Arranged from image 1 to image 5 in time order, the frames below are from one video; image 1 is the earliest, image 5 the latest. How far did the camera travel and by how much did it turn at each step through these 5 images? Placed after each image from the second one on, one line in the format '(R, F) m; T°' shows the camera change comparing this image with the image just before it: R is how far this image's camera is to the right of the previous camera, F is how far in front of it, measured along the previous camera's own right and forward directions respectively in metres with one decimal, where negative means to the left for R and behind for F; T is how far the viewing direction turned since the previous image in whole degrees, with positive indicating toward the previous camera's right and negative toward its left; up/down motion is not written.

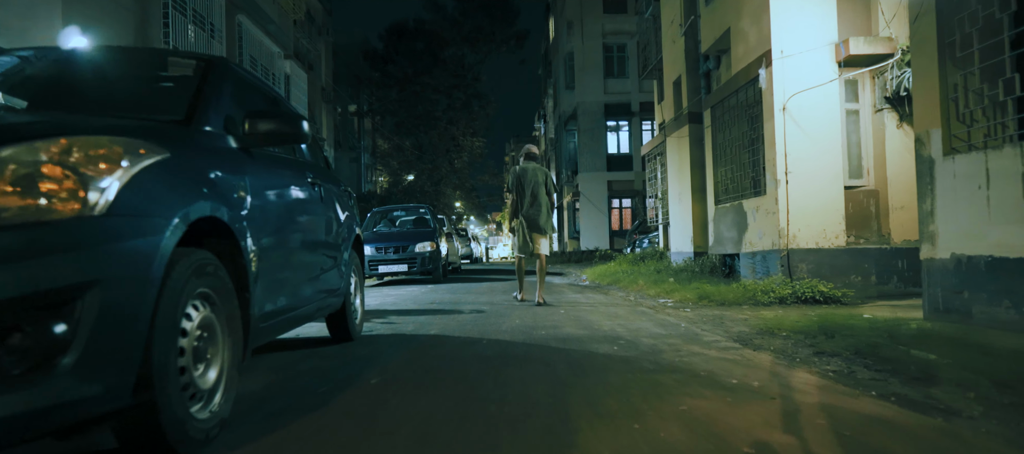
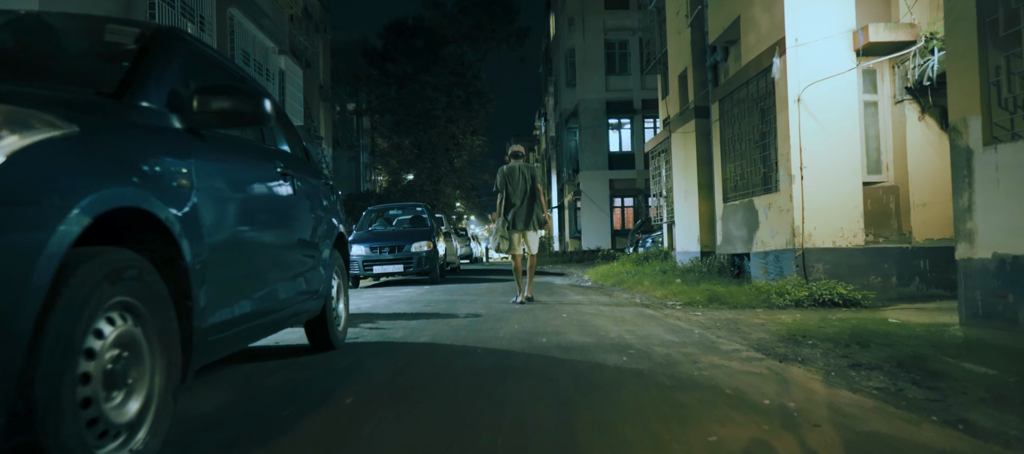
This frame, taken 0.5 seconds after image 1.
(0.0, +0.6) m; 0°
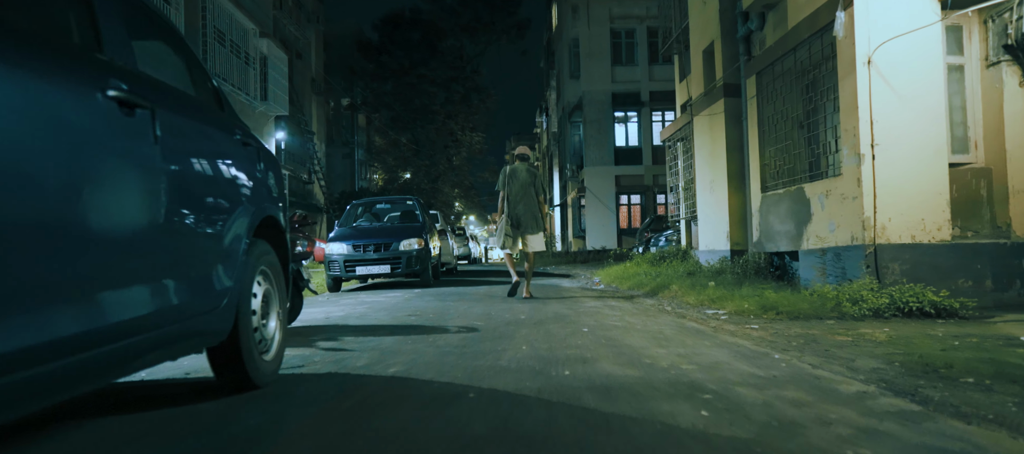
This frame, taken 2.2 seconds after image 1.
(0.0, +2.0) m; 0°
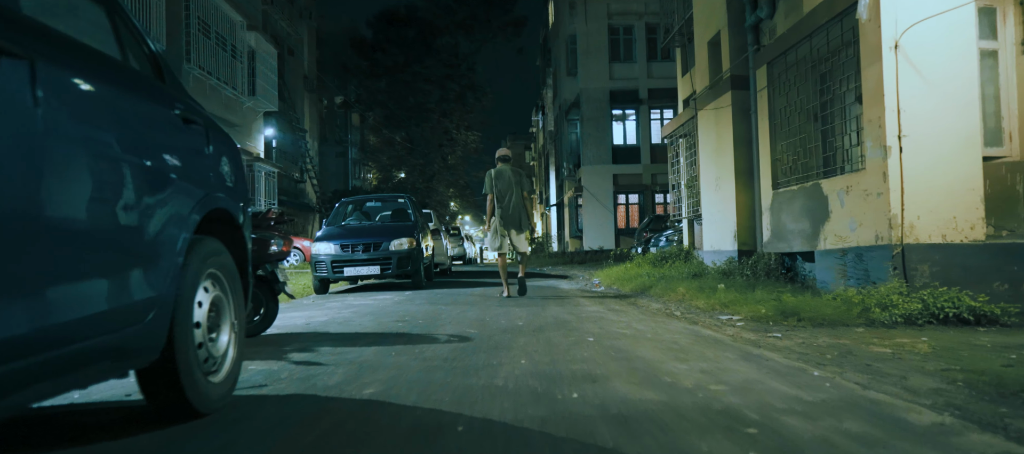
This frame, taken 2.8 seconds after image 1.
(0.0, +0.7) m; 0°
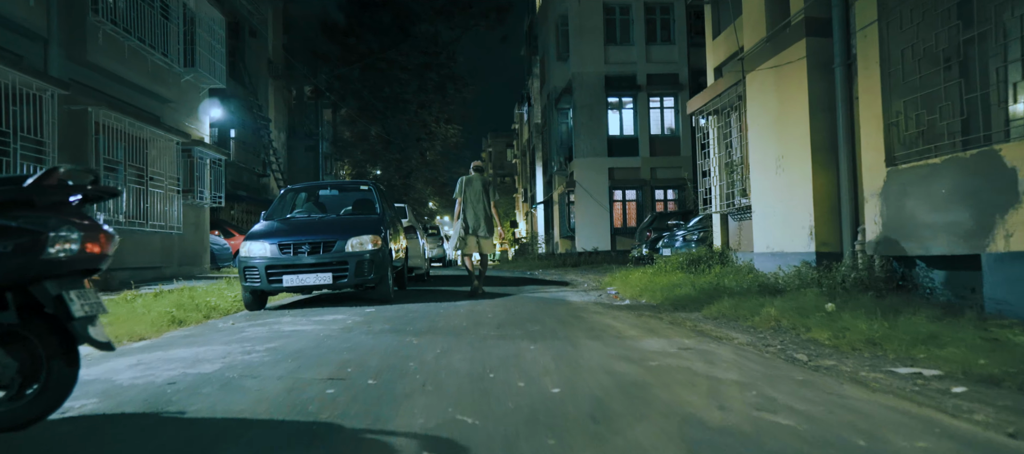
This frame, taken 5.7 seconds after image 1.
(-0.2, +3.5) m; +2°
